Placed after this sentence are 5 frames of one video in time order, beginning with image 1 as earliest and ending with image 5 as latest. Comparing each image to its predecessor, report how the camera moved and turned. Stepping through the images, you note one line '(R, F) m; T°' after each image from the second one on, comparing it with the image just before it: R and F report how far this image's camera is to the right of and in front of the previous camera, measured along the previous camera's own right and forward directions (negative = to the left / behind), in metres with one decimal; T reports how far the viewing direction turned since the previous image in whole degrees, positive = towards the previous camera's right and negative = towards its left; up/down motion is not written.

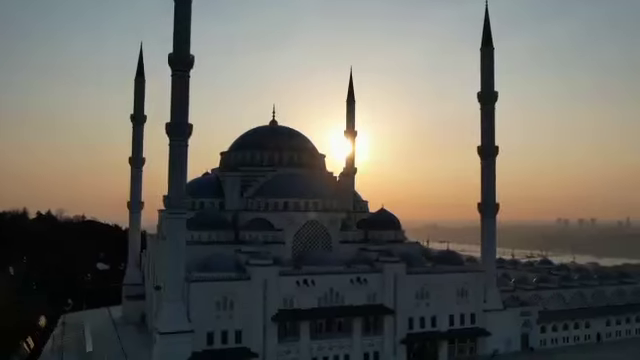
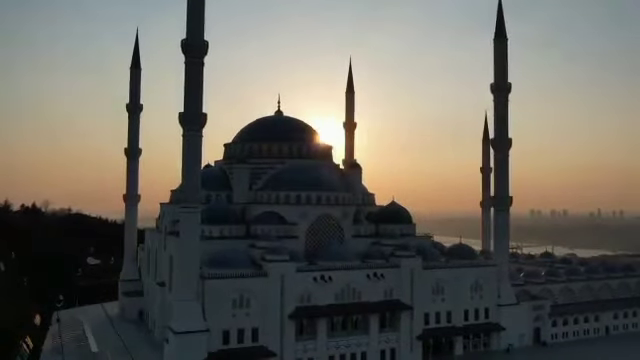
(-1.8, +0.9) m; +2°
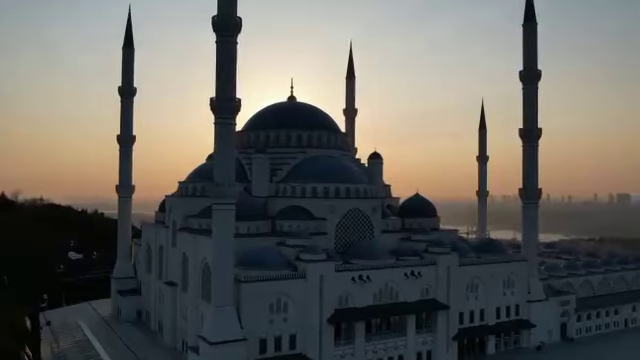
(-3.3, +2.0) m; +5°
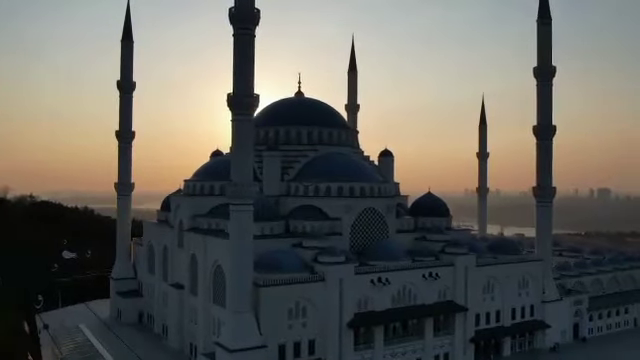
(-1.3, +0.8) m; +2°
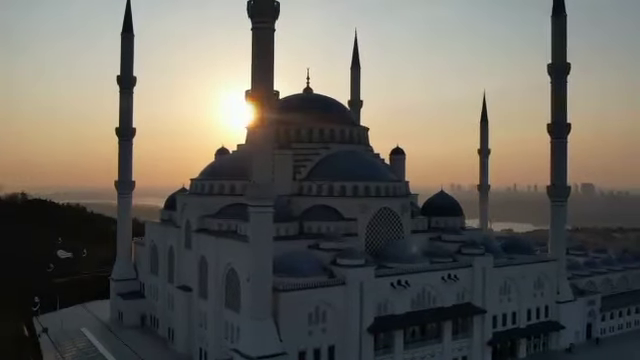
(-1.2, +0.8) m; +1°
